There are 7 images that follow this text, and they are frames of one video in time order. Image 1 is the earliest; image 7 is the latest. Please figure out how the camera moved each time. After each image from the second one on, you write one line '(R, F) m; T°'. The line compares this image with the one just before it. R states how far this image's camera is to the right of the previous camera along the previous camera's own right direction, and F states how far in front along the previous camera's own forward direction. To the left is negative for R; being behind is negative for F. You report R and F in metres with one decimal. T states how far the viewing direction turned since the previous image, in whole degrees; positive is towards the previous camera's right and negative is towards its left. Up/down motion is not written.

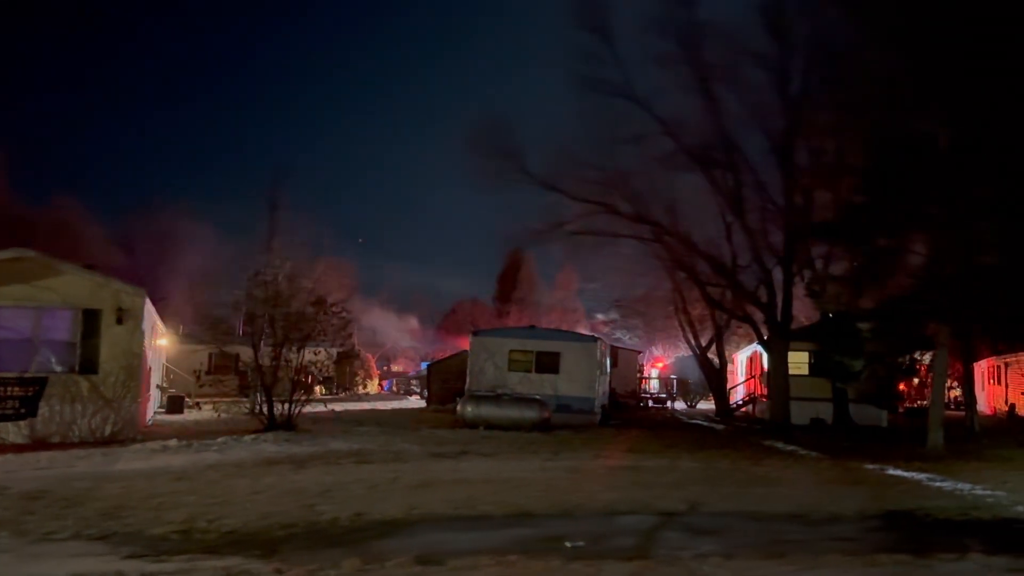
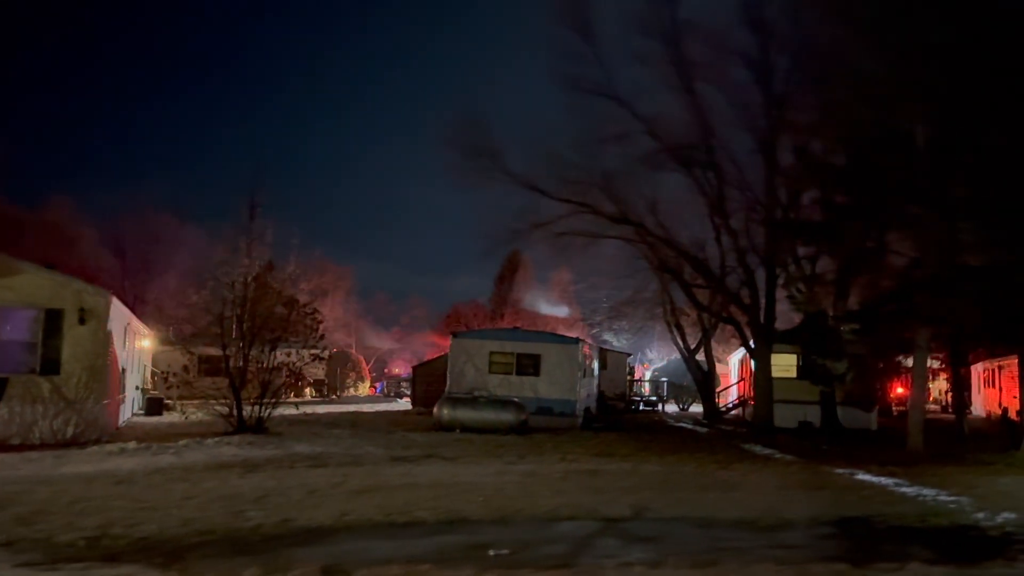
(+0.6, +0.3) m; 0°
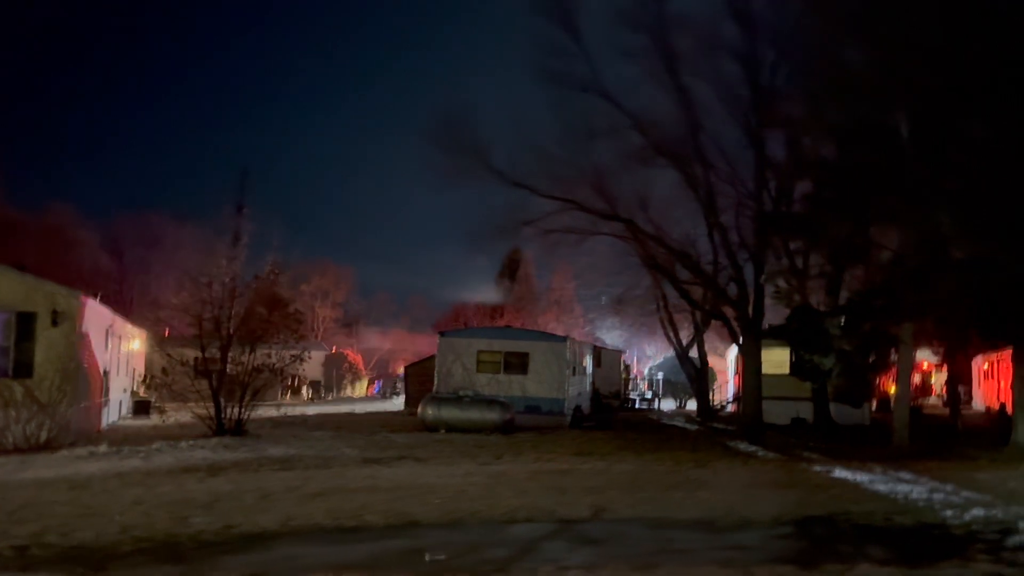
(+0.5, +0.2) m; 0°
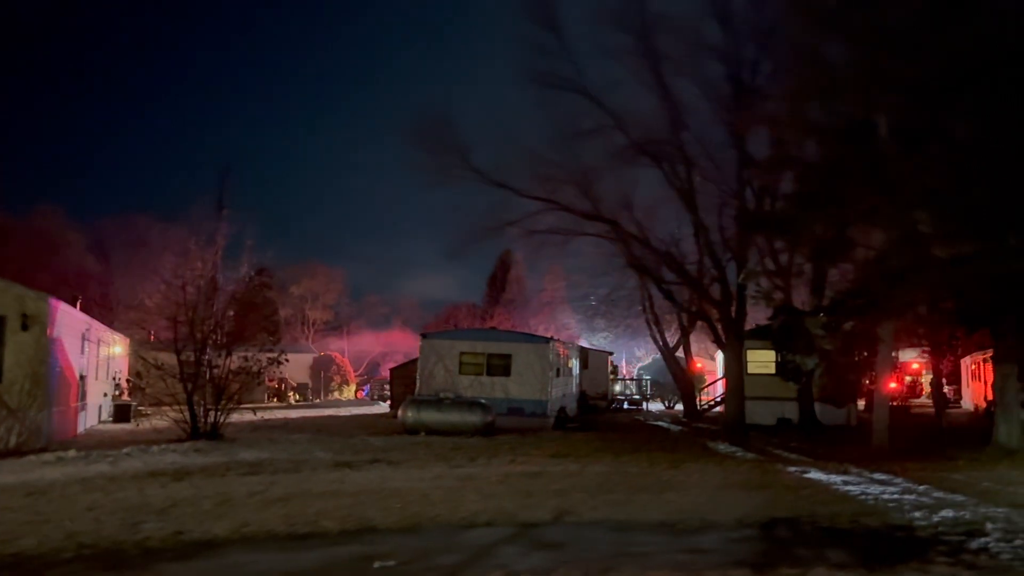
(+0.3, +0.1) m; 0°
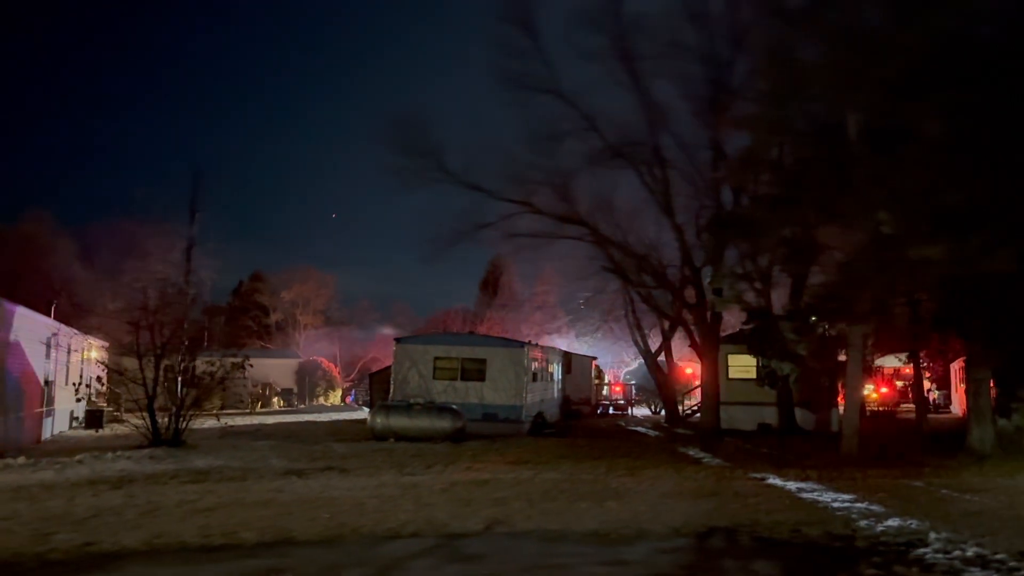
(+0.6, +0.3) m; 0°
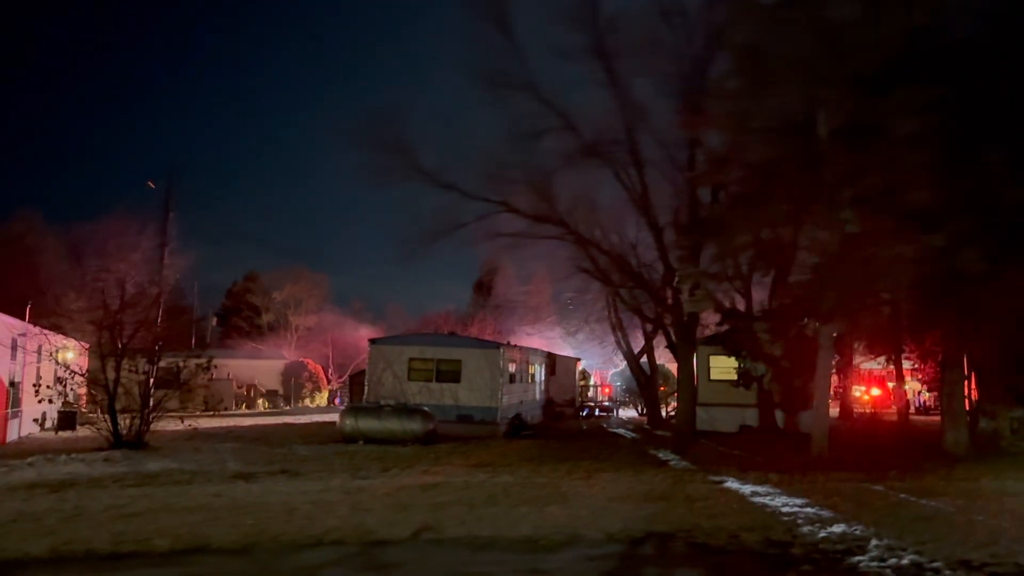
(+0.6, +0.3) m; 0°
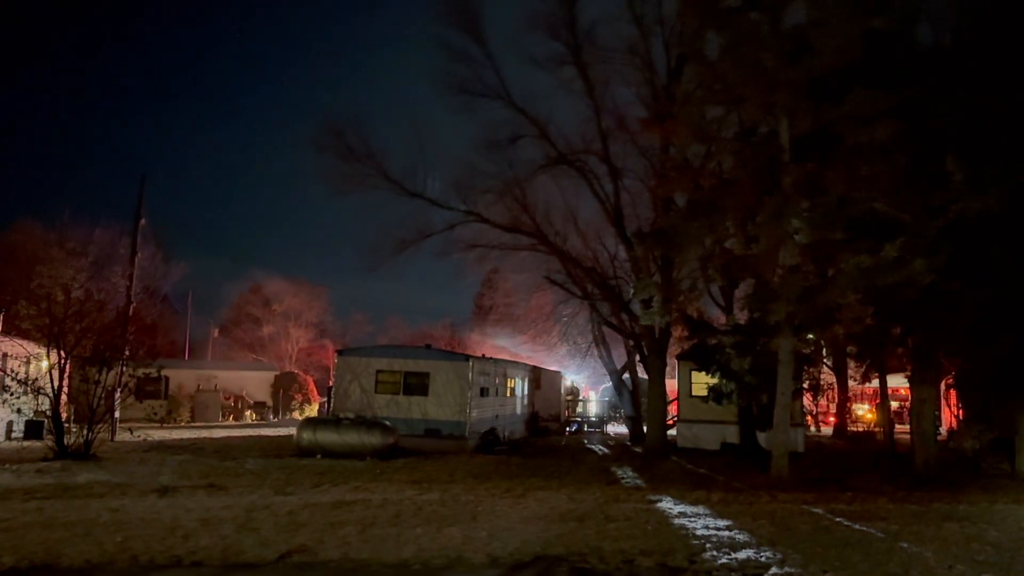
(+1.0, +0.5) m; -1°
